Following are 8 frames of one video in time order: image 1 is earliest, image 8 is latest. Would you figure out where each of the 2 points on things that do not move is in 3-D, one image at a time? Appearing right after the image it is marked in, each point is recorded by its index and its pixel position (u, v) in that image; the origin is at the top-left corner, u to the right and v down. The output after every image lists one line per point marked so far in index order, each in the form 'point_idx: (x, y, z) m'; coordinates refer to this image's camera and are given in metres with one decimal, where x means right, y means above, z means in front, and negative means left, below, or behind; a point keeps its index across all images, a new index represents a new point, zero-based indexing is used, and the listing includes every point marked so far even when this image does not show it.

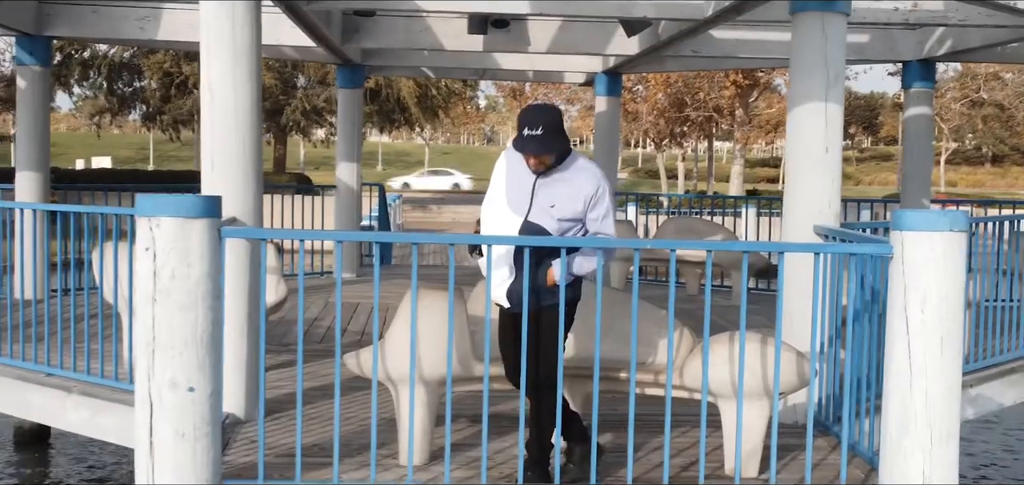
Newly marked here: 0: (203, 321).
0: (-0.8, -0.2, +3.7) m
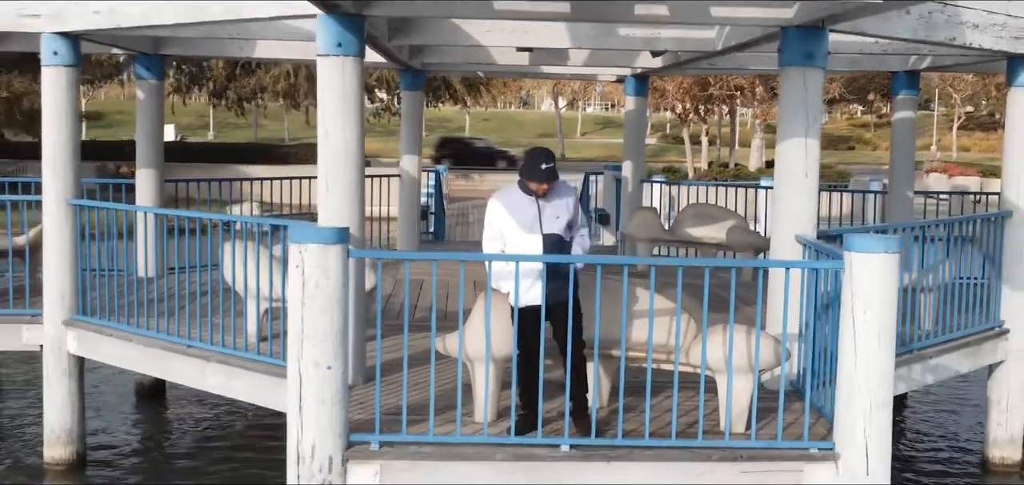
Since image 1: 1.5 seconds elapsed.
0: (-0.6, -0.3, +5.1) m
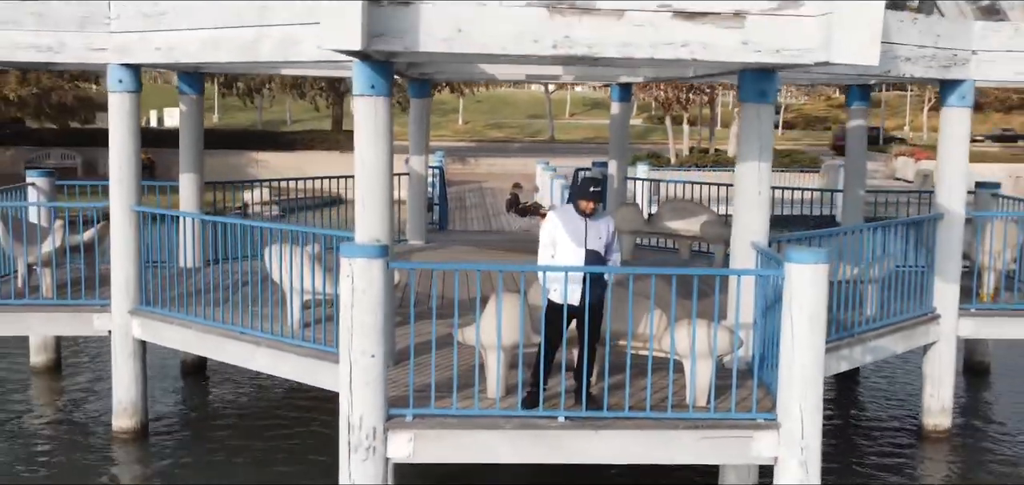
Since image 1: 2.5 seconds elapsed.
0: (-0.6, -0.3, +6.4) m
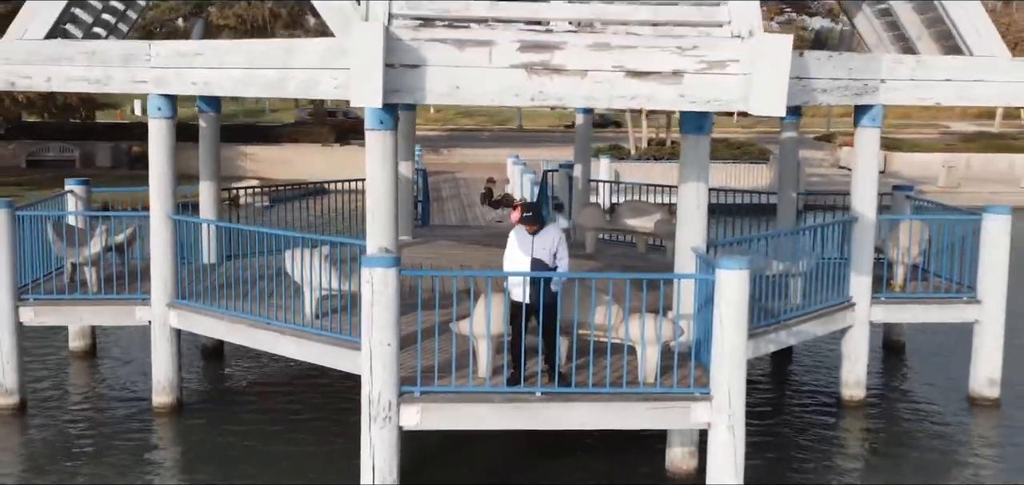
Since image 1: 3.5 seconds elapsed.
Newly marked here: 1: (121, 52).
0: (-0.7, -0.4, +8.0) m
1: (-2.9, +1.4, +10.4) m
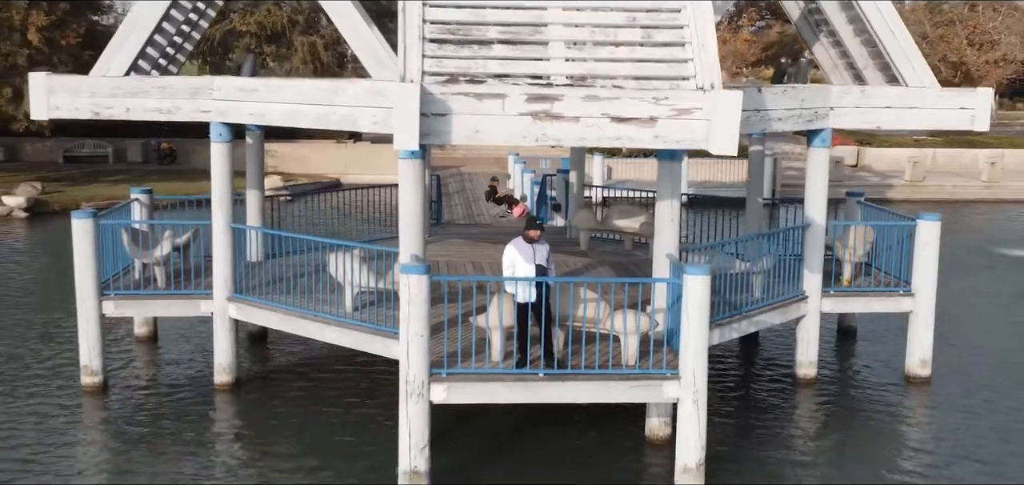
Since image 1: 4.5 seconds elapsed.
0: (-0.6, -0.5, +10.0) m
1: (-2.8, +1.4, +12.4) m
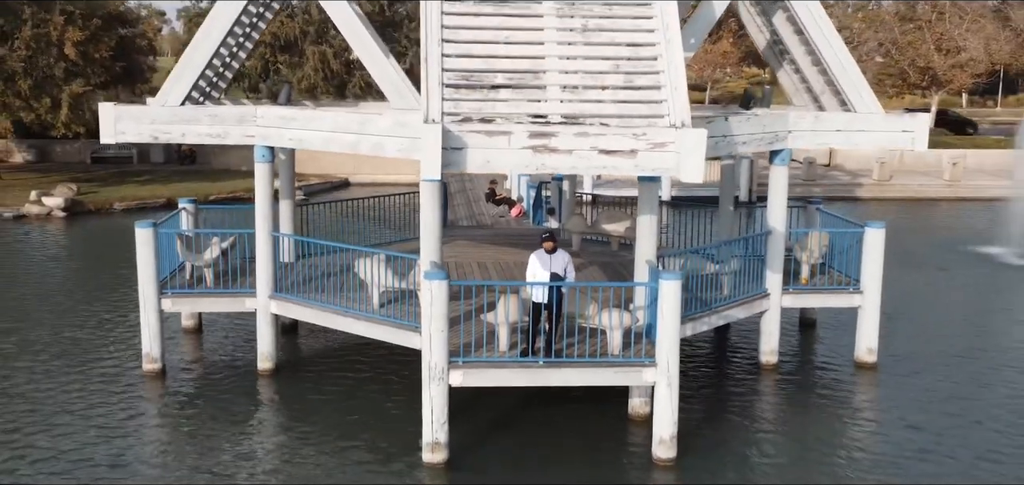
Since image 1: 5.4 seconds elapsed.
0: (-0.6, -0.6, +12.1) m
1: (-2.8, +1.3, +14.4) m
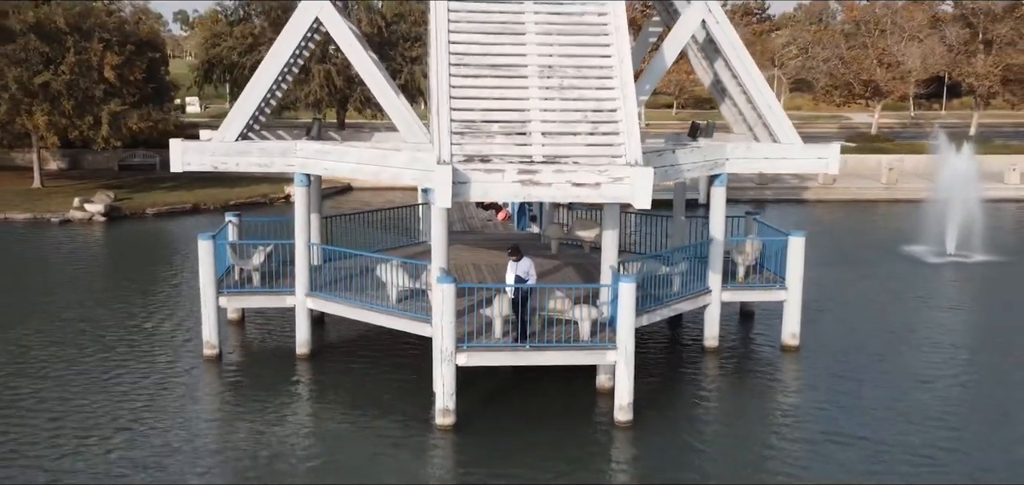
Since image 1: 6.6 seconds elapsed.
0: (-0.7, -0.7, +15.6) m
1: (-2.9, +1.2, +17.8) m
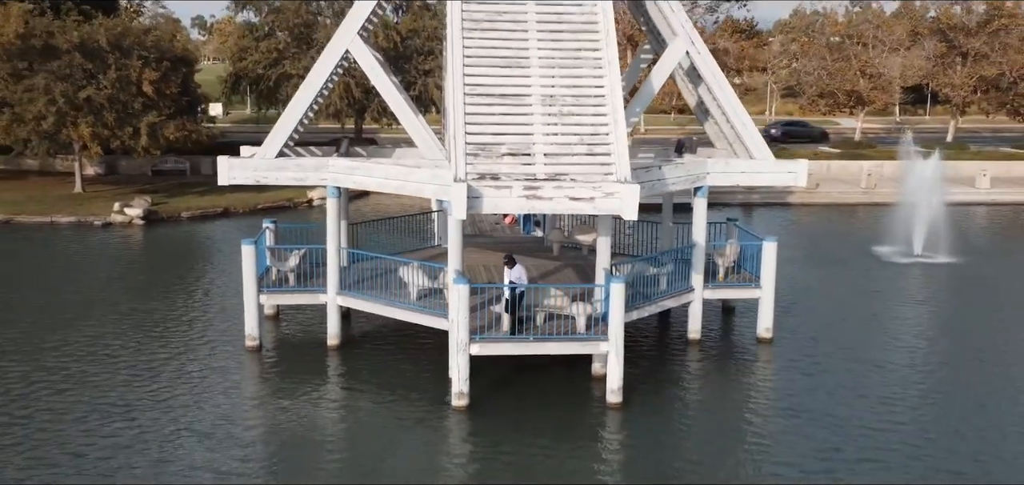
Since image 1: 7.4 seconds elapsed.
0: (-0.6, -0.8, +18.0) m
1: (-2.8, +1.1, +20.3) m
